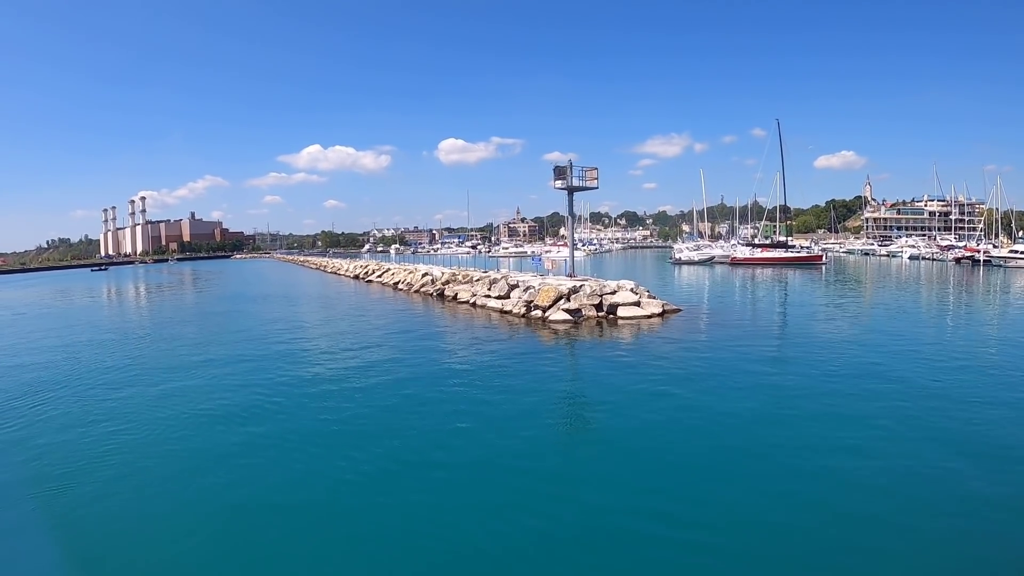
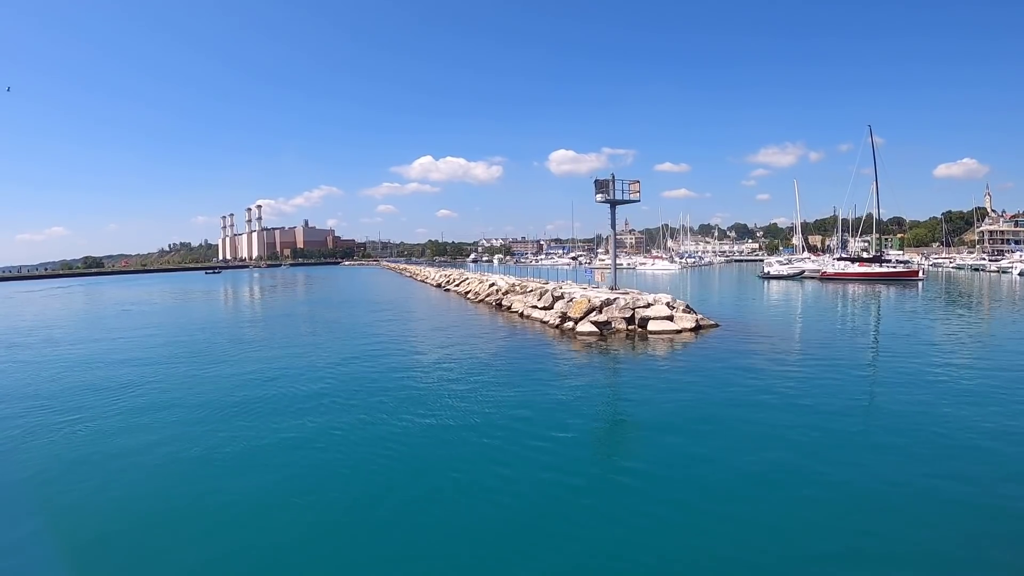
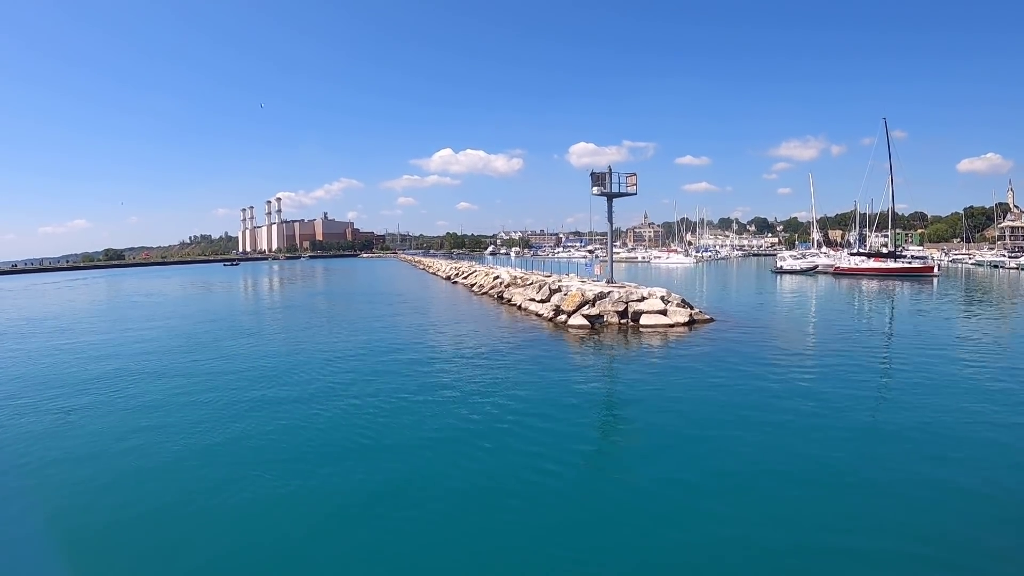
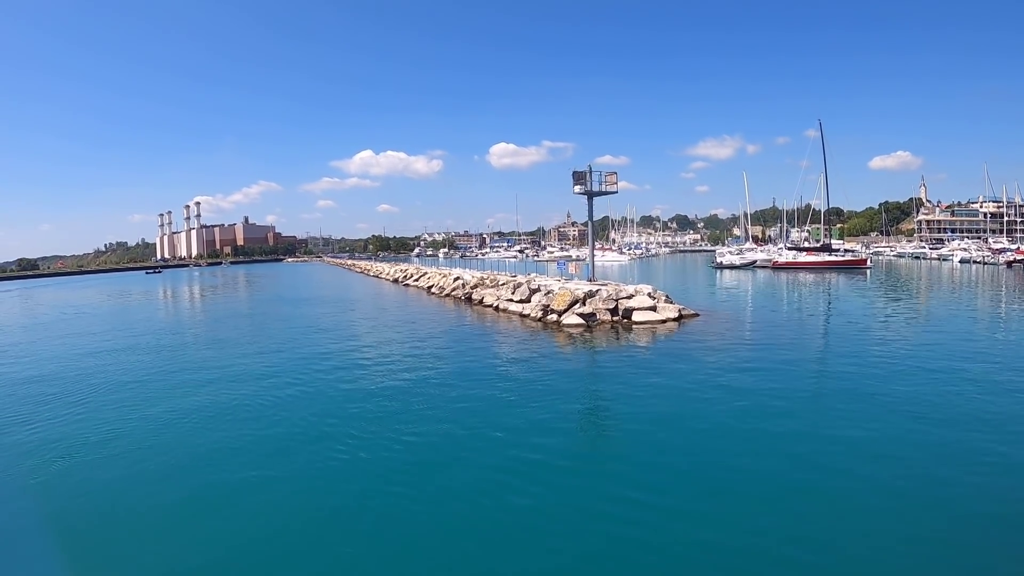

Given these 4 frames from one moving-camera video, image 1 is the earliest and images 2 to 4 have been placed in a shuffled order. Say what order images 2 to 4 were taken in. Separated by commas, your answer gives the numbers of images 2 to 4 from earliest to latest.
4, 2, 3
